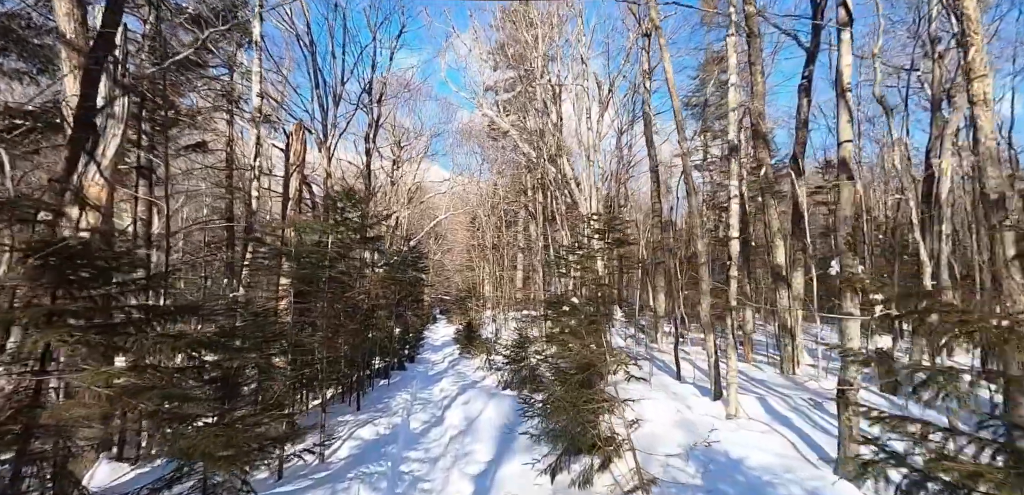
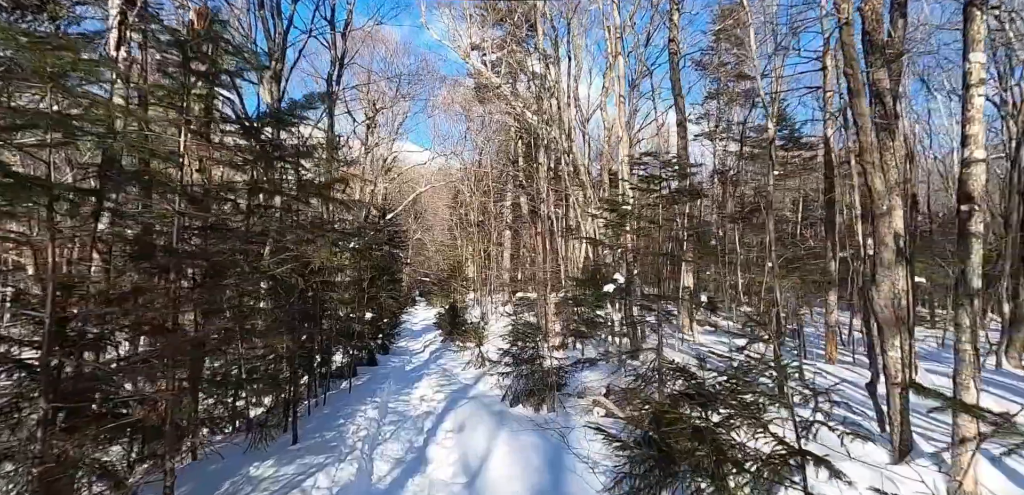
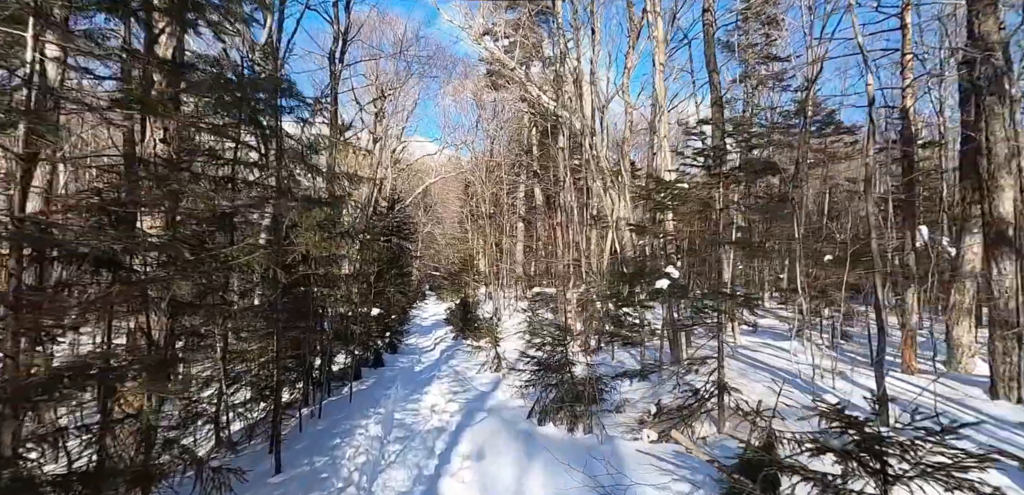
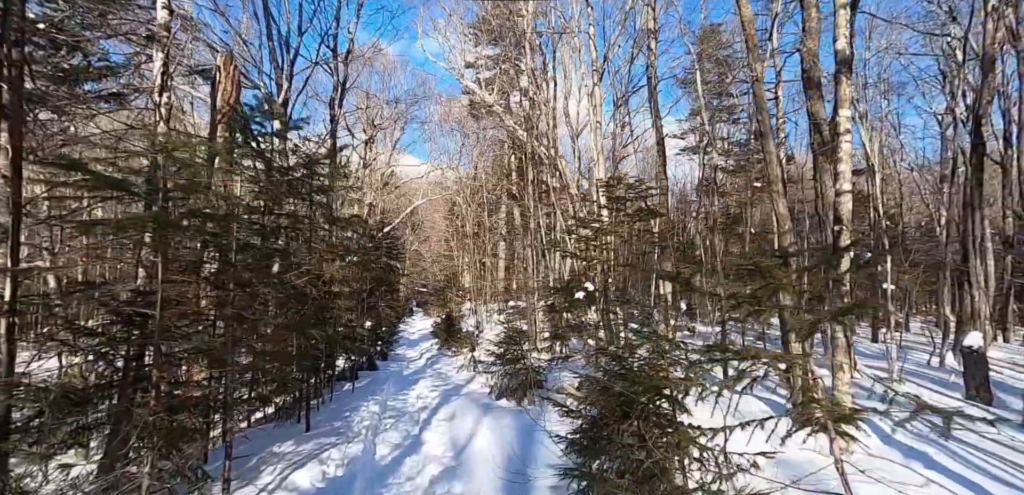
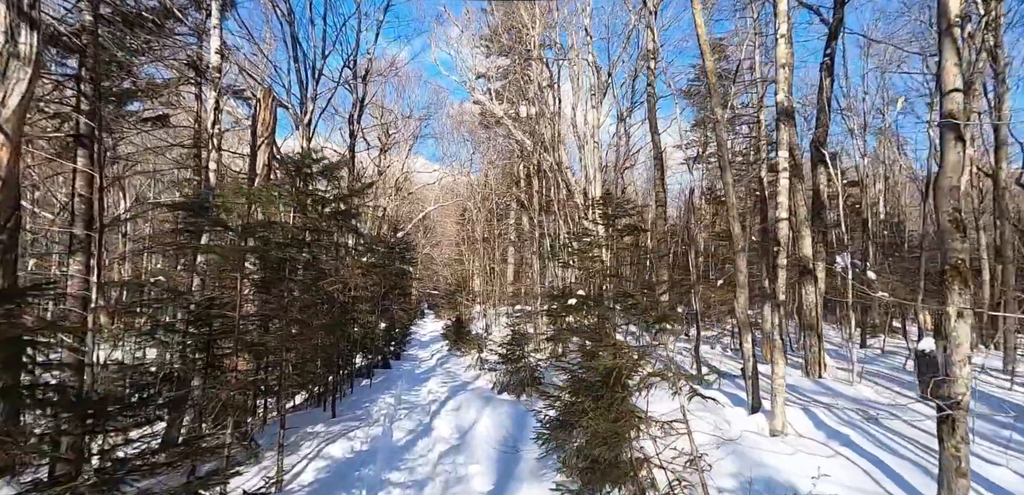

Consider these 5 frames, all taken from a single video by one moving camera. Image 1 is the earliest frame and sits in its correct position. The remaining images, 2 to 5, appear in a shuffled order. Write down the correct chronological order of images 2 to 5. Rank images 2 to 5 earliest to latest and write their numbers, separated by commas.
5, 4, 2, 3
